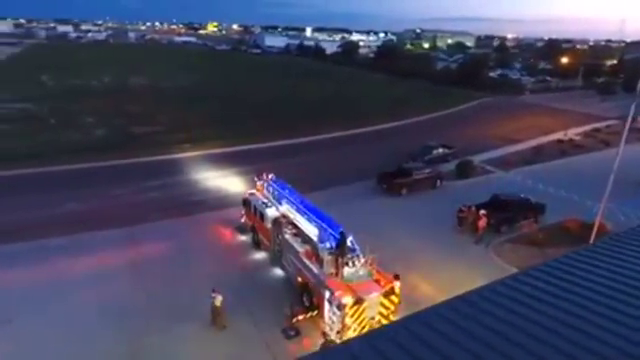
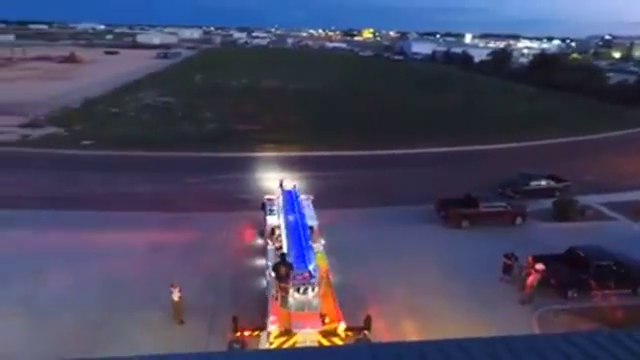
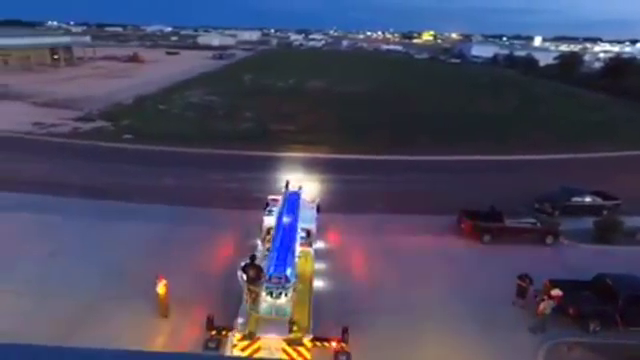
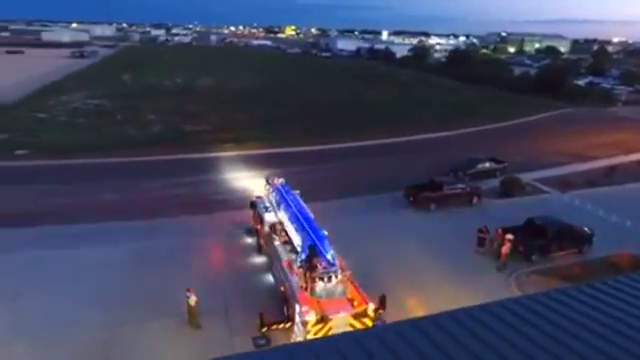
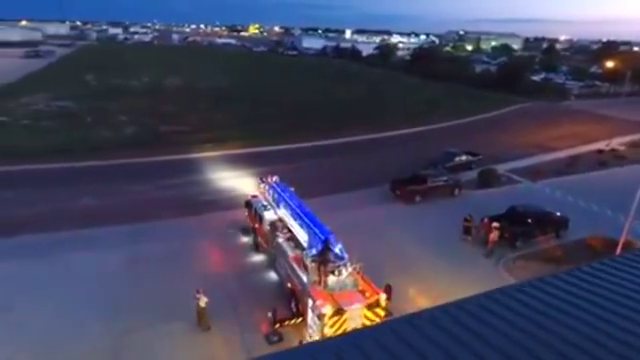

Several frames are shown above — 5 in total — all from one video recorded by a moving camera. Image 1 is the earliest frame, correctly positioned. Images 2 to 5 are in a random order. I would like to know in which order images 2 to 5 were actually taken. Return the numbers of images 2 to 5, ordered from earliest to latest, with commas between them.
5, 4, 2, 3
